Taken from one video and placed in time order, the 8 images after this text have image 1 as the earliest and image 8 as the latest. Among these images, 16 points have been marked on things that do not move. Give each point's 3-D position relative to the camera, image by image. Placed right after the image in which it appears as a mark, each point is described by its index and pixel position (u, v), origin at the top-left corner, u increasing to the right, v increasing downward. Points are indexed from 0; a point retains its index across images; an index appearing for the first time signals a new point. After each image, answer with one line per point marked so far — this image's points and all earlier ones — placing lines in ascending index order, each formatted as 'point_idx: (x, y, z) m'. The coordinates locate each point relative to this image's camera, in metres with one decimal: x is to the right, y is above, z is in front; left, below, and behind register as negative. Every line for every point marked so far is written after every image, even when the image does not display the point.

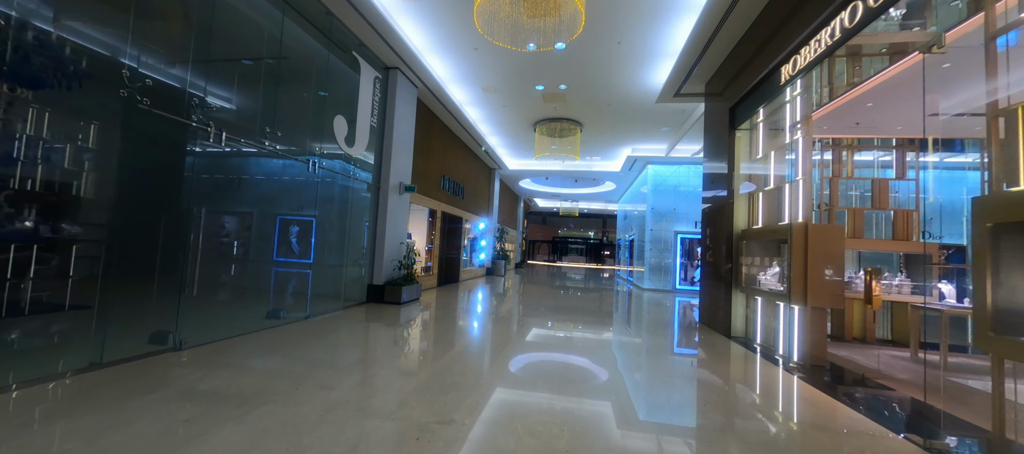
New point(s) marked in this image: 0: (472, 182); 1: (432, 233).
0: (-1.3, +1.4, +11.6) m
1: (-2.0, -0.2, +8.8) m
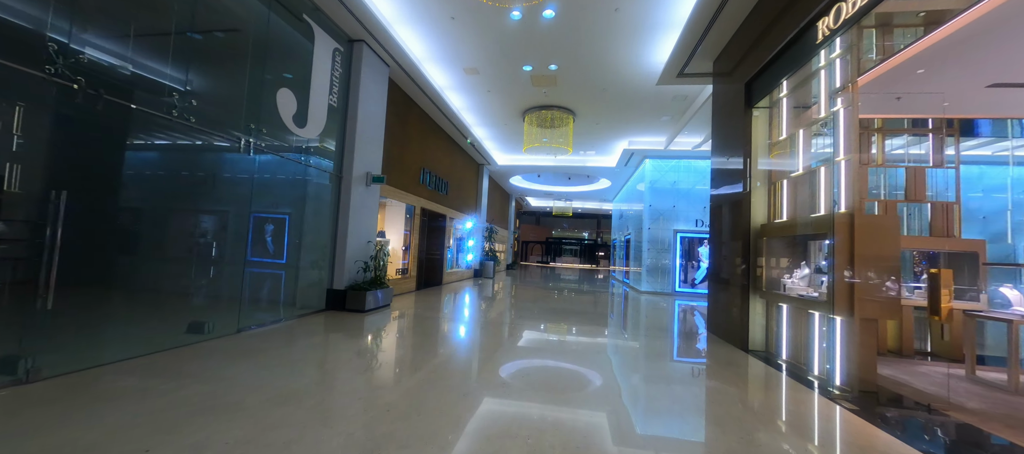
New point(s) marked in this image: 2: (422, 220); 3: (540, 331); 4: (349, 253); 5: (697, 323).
0: (-1.6, +1.5, +10.8) m
1: (-2.3, -0.1, +8.0) m
2: (-2.1, +0.2, +8.5) m
3: (+0.6, -2.1, +7.8) m
4: (-2.4, -0.4, +5.4) m
5: (+4.5, -2.3, +8.9) m
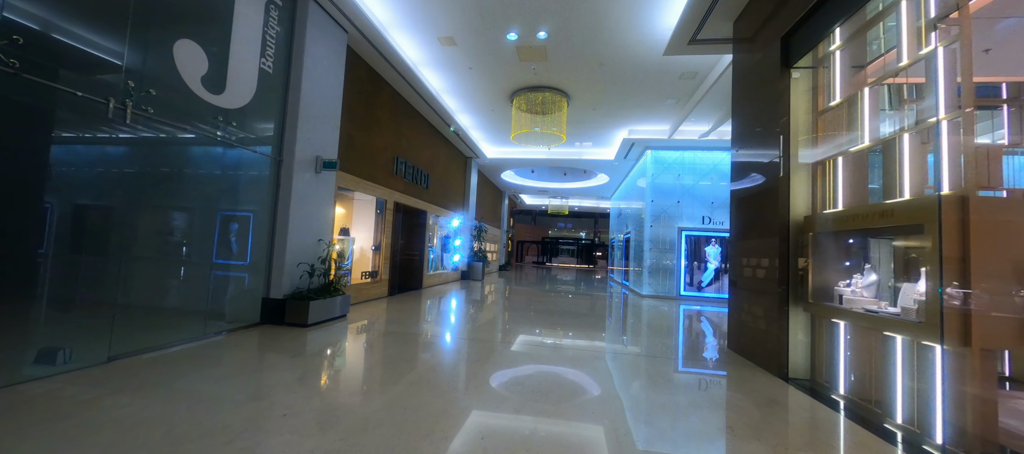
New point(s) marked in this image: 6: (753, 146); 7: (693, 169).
0: (-1.9, +1.5, +9.9) m
1: (-2.6, 0.0, +7.0) m
2: (-2.4, +0.2, +7.5) m
3: (+0.4, -2.0, +6.9) m
4: (-2.7, -0.3, +4.4) m
5: (+4.2, -2.3, +8.0) m
6: (+2.8, +0.9, +4.1) m
7: (+5.0, +1.6, +10.0) m
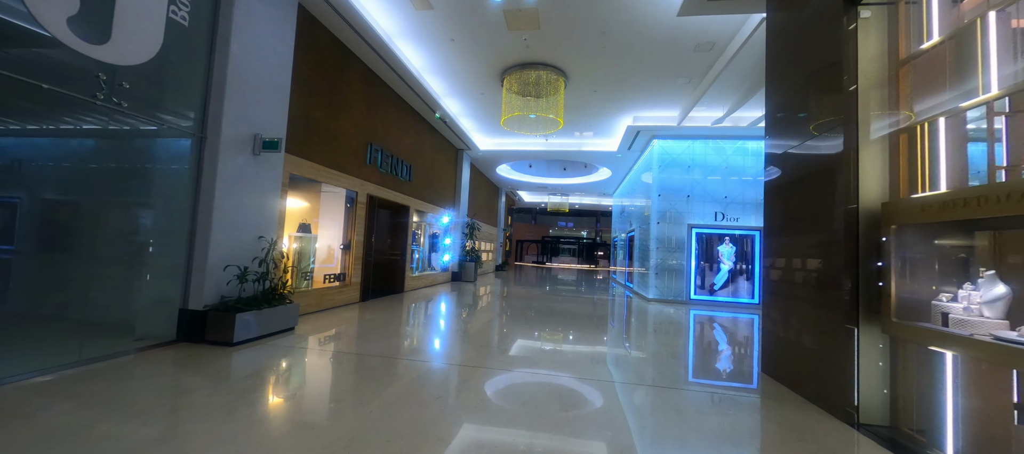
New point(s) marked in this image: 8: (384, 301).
0: (-2.1, +1.6, +9.0) m
1: (-2.7, 0.0, +6.2) m
2: (-2.6, +0.3, +6.7) m
3: (+0.2, -2.0, +6.0) m
4: (-2.9, -0.3, +3.5) m
5: (+4.1, -2.2, +7.1) m
6: (+2.6, +1.0, +3.2) m
7: (+4.8, +1.7, +9.1) m
8: (-2.6, -1.5, +7.3) m
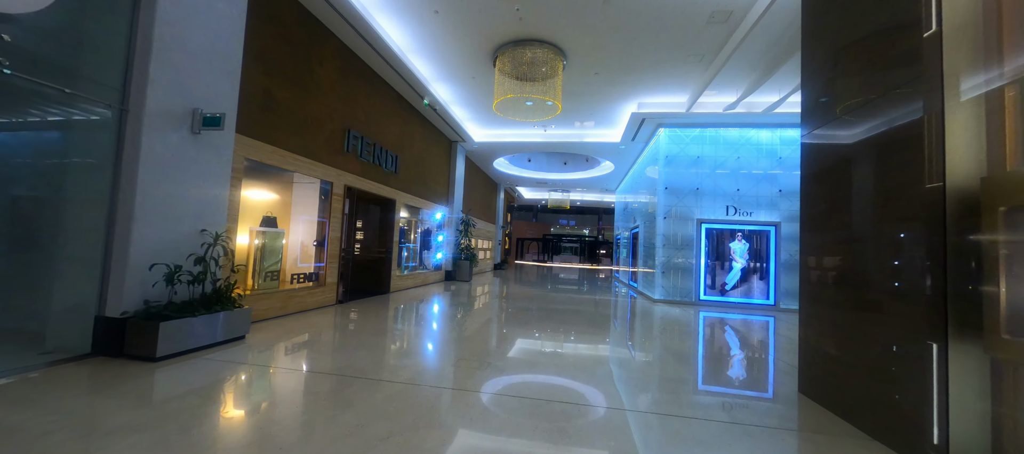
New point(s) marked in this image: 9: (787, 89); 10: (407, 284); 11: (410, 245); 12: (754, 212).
0: (-2.2, +1.7, +8.4) m
1: (-2.9, +0.1, +5.6) m
2: (-2.7, +0.4, +6.1) m
3: (+0.1, -1.9, +5.4) m
4: (-3.0, -0.2, +2.9) m
5: (+4.0, -2.1, +6.5) m
6: (+2.4, +1.1, +2.6) m
7: (+4.7, +1.8, +8.4) m
8: (-2.7, -1.4, +6.8) m
9: (+5.3, +2.7, +6.9) m
10: (-2.5, -1.4, +8.6) m
11: (-2.5, -0.5, +8.7) m
12: (+5.5, +0.4, +8.1) m
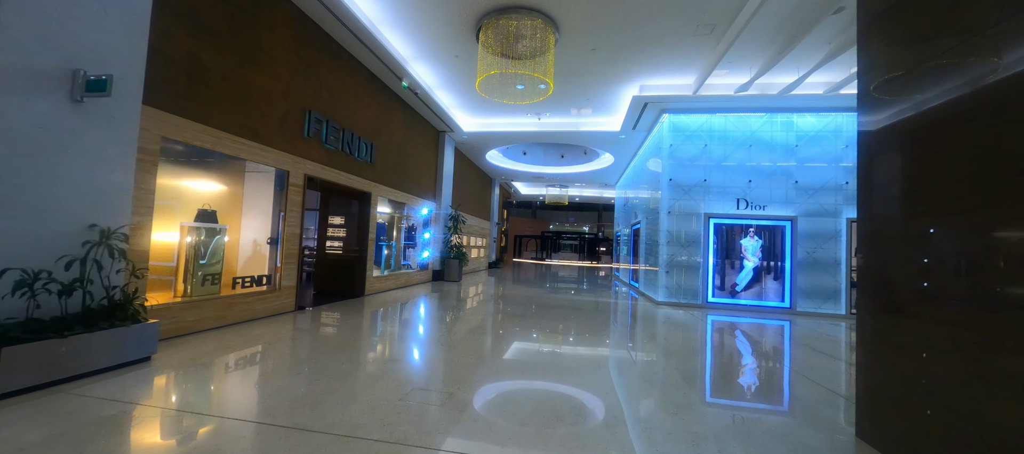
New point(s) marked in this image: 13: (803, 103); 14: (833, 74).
0: (-2.4, +1.8, +7.7) m
1: (-3.1, +0.2, +4.9) m
2: (-2.9, +0.5, +5.4) m
3: (-0.1, -1.8, +4.7) m
4: (-3.3, -0.1, +2.2) m
5: (+3.8, -2.0, +5.8) m
6: (+2.2, +1.1, +1.9) m
7: (+4.5, +1.9, +7.7) m
8: (-2.9, -1.3, +6.1) m
9: (+5.1, +2.8, +6.2) m
10: (-2.7, -1.3, +7.9) m
11: (-2.7, -0.4, +8.0) m
12: (+5.3, +0.5, +7.4) m
13: (+5.6, +2.4, +6.9) m
14: (+5.6, +2.7, +6.3) m
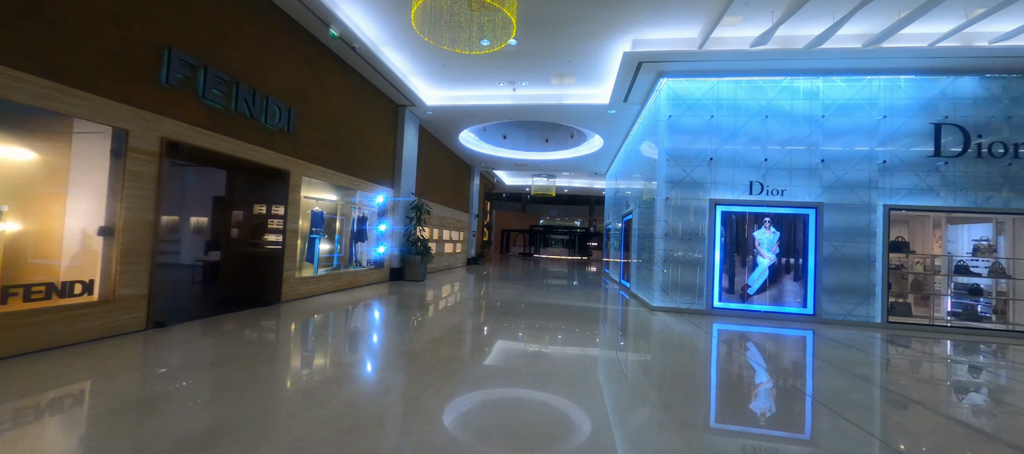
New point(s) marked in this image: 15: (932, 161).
0: (-3.0, +2.0, +6.3) m
1: (-3.6, +0.3, +3.5) m
2: (-3.5, +0.6, +4.0) m
3: (-0.7, -1.6, +3.4) m
4: (-3.8, 0.0, +0.8) m
5: (+3.2, -1.8, +4.5) m
6: (+1.7, +1.3, +0.6) m
7: (+3.9, +2.1, +6.4) m
8: (-3.5, -1.2, +4.7) m
9: (+4.5, +2.9, +4.9) m
10: (-3.4, -1.1, +6.5) m
11: (-3.3, -0.2, +6.6) m
12: (+4.7, +0.6, +6.1) m
13: (+5.0, +2.5, +5.6) m
14: (+5.0, +2.8, +5.0) m
15: (+6.8, +1.1, +5.8) m
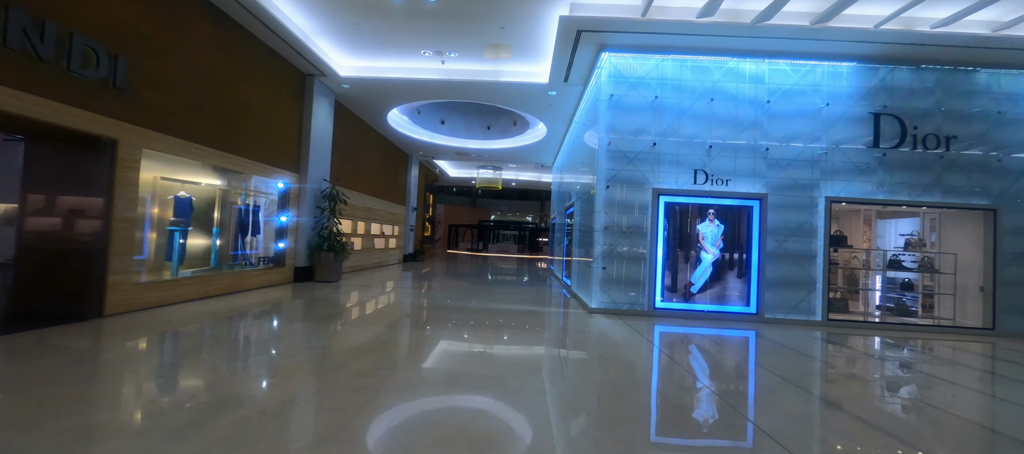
0: (-4.2, +2.1, +5.0) m
1: (-4.5, +0.4, +2.1) m
2: (-4.4, +0.7, +2.6) m
3: (-1.6, -1.5, +2.4) m
4: (-4.3, +0.1, -0.5) m
5: (+2.2, -1.7, +4.0) m
6: (+1.2, +1.3, -0.1) m
7: (+2.7, +2.2, +5.9) m
8: (-4.5, -1.1, +3.4) m
9: (+3.4, +3.0, +4.5) m
10: (-4.6, -1.0, +5.2) m
11: (-4.5, 0.0, +5.3) m
12: (+3.5, +0.7, +5.7) m
13: (+3.9, +2.6, +5.2) m
14: (+4.0, +2.9, +4.6) m
15: (+5.6, +1.2, +5.7) m
